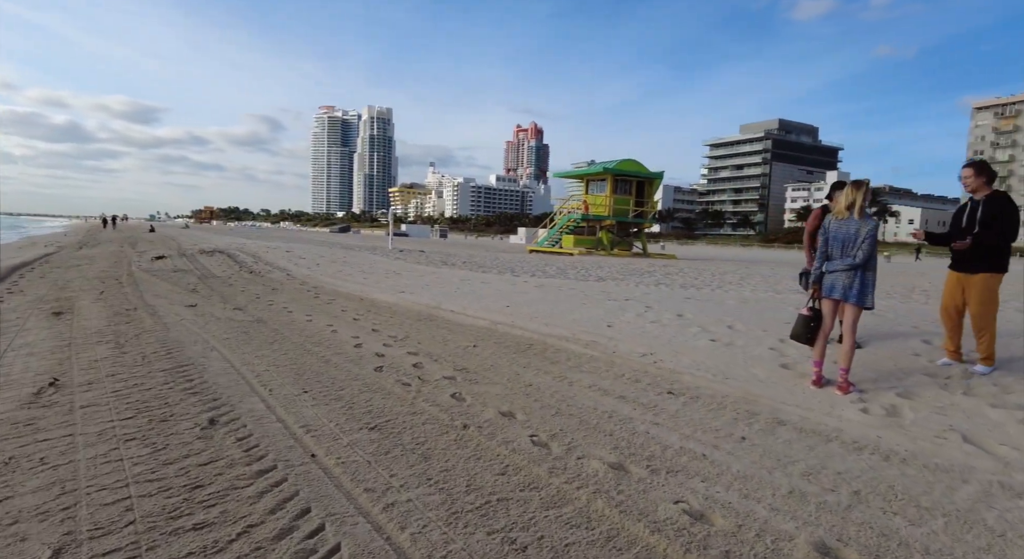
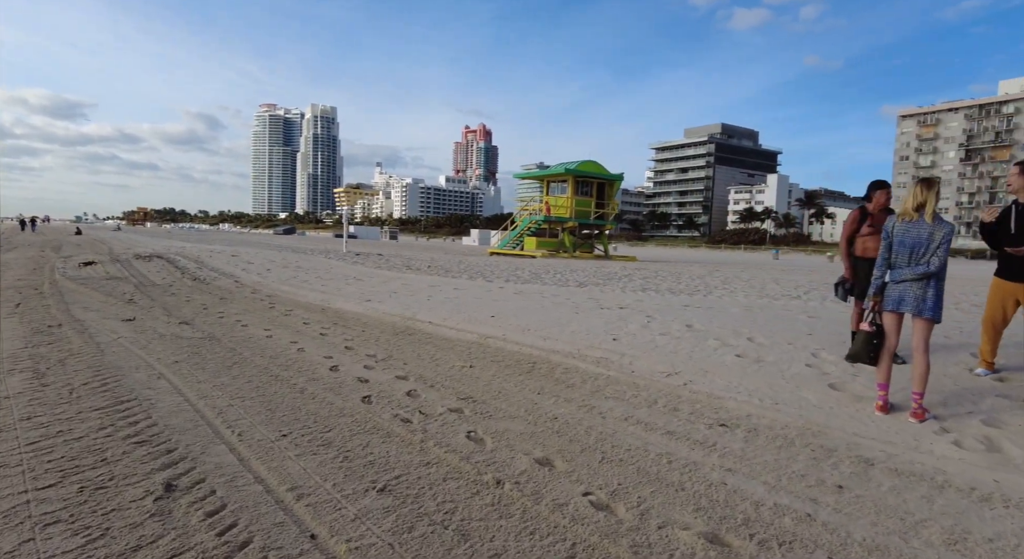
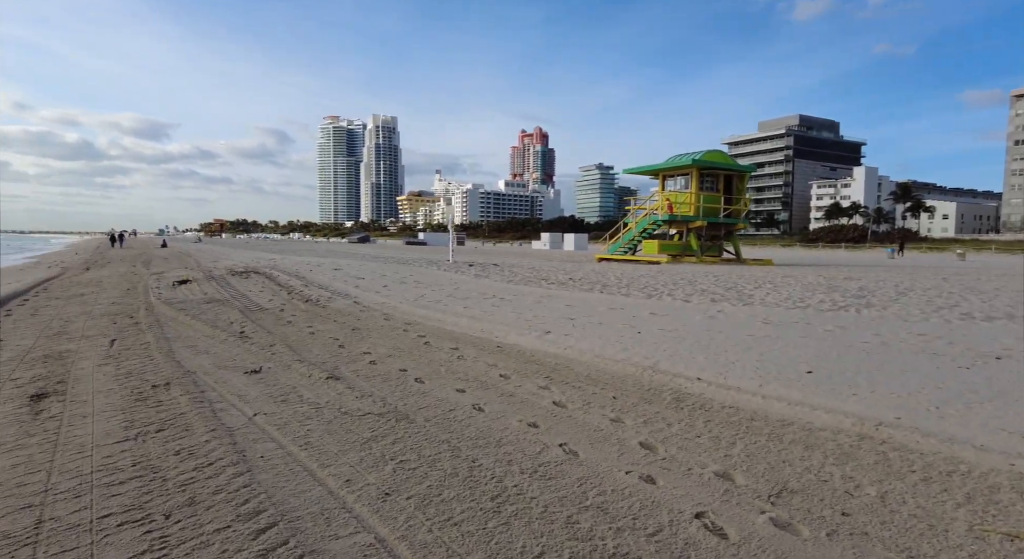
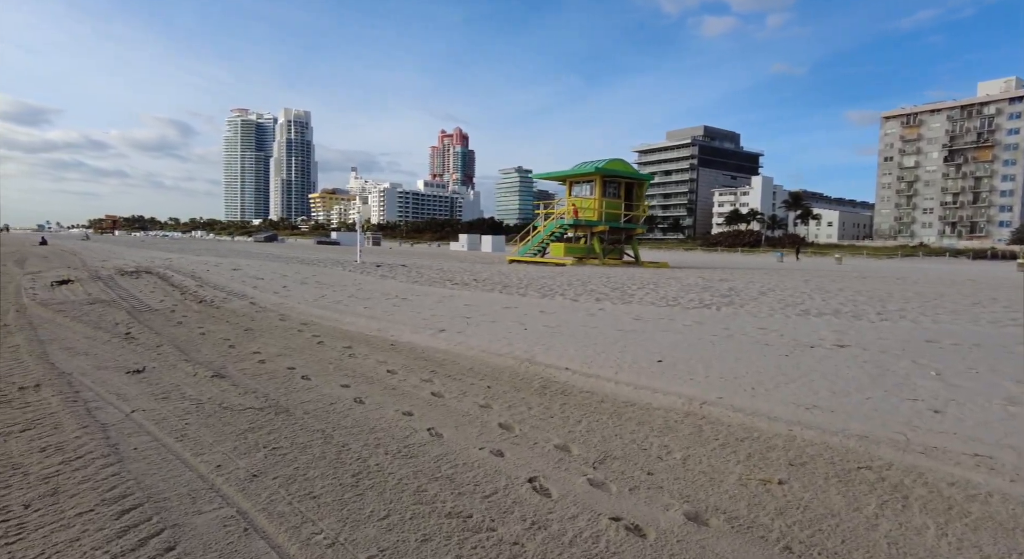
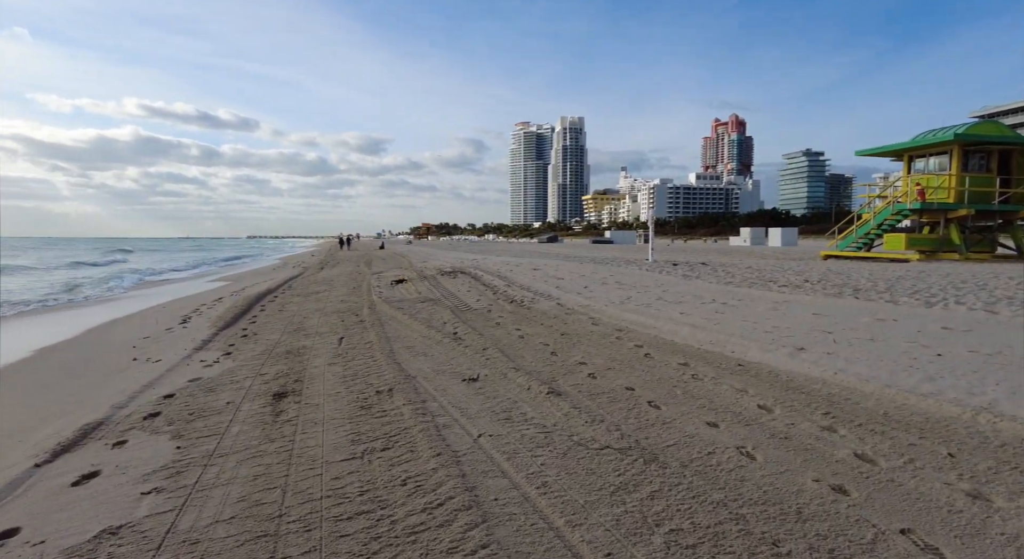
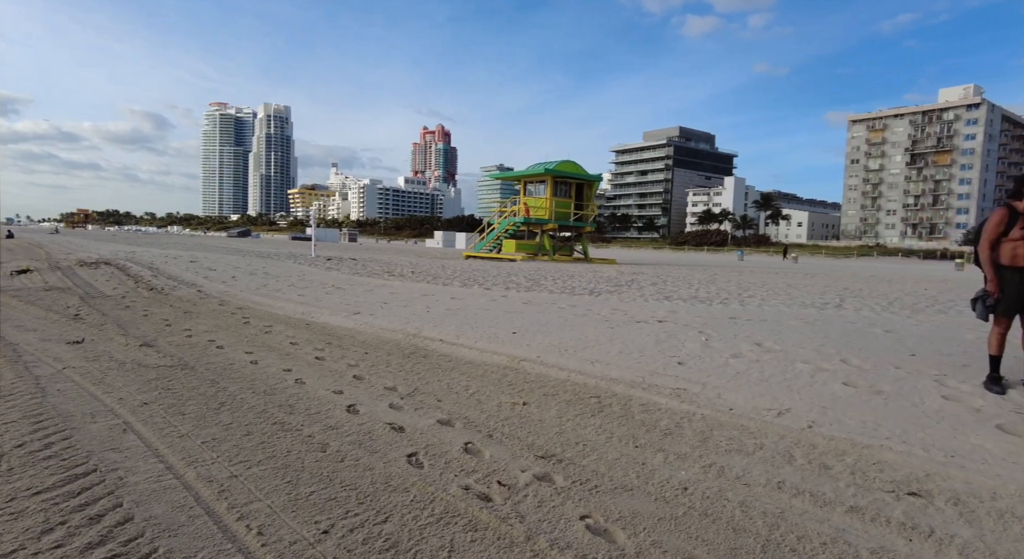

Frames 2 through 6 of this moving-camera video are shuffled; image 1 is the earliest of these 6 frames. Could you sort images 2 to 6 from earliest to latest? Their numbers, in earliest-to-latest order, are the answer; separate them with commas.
2, 6, 4, 3, 5
